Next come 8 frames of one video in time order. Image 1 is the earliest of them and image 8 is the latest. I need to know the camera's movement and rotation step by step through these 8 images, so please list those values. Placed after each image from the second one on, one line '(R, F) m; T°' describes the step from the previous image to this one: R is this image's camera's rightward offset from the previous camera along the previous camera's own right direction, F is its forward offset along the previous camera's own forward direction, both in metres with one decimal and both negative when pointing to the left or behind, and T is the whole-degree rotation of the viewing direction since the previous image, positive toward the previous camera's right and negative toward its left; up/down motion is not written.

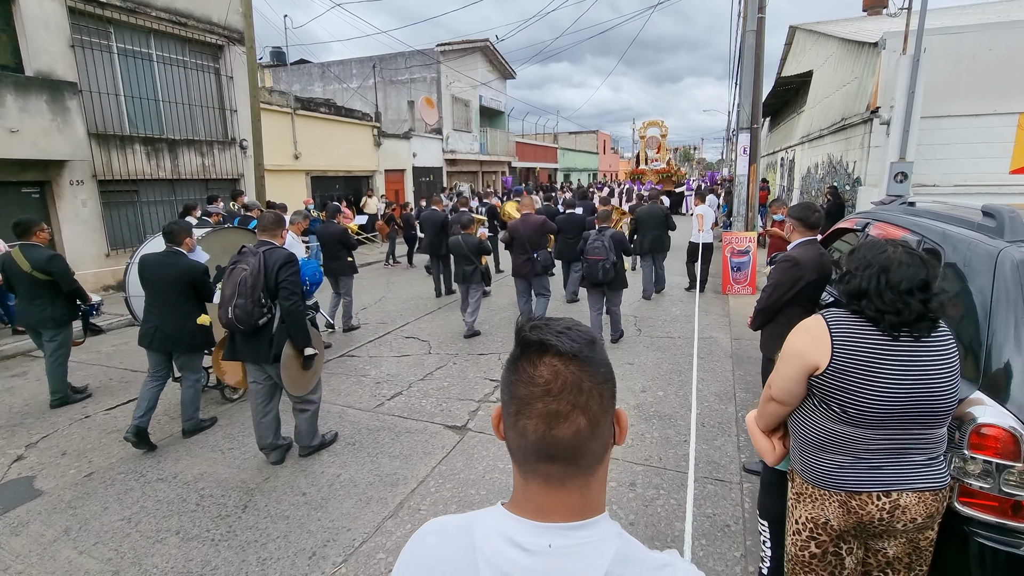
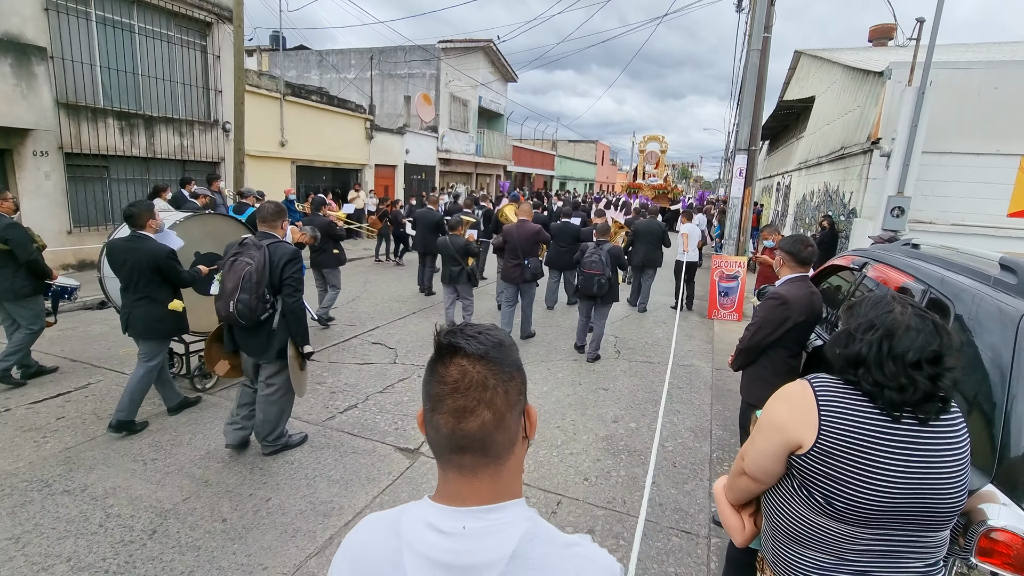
(+0.2, +0.3) m; +1°
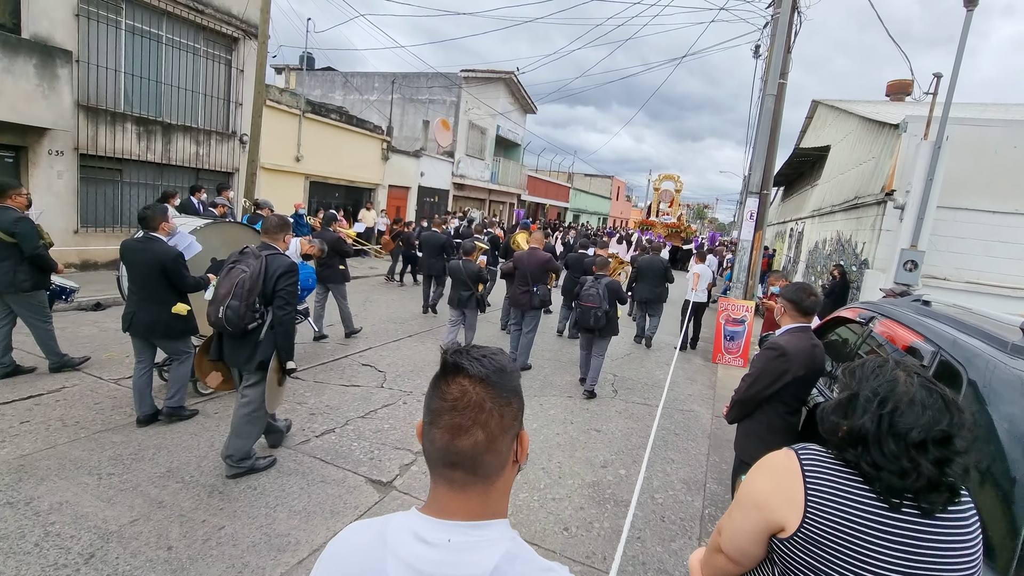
(+0.1, +0.2) m; -1°
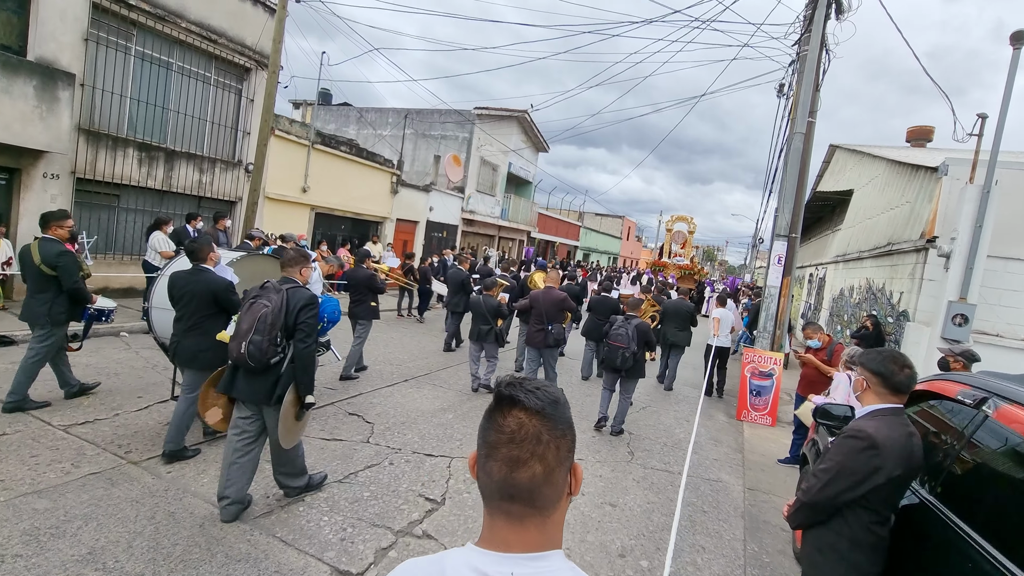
(0.0, +0.6) m; -1°
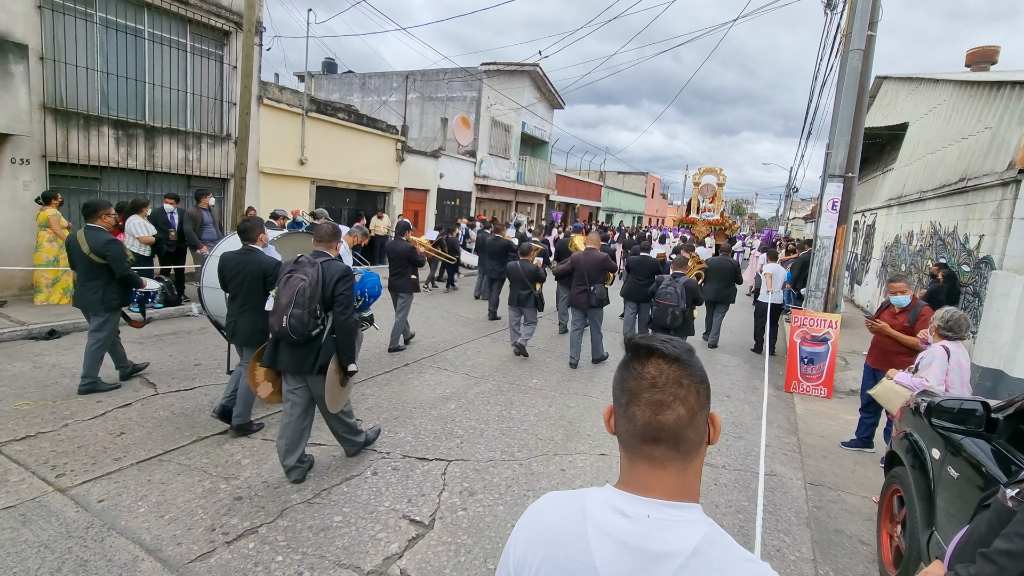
(+0.2, +0.9) m; -3°
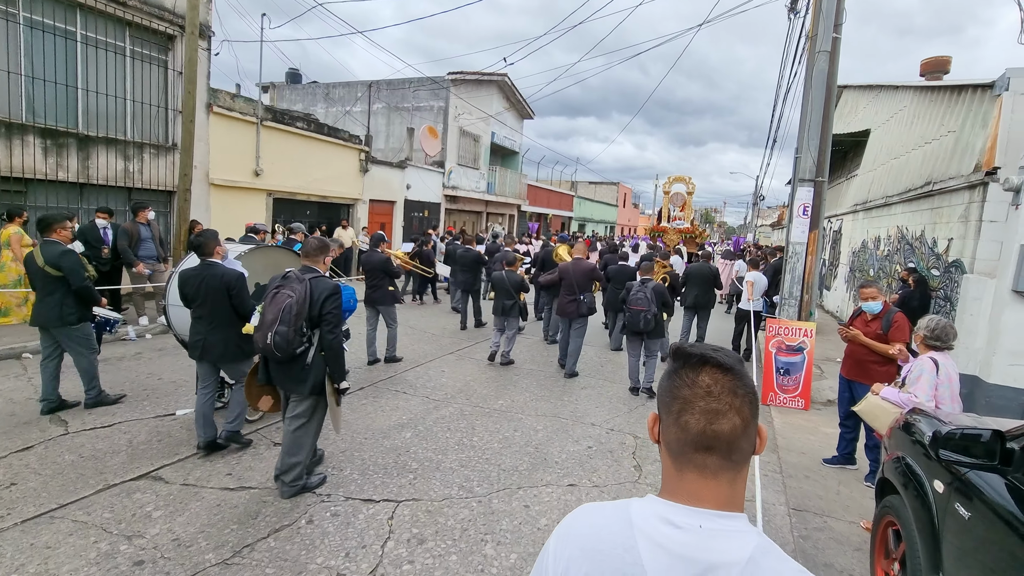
(+0.2, +0.4) m; +3°
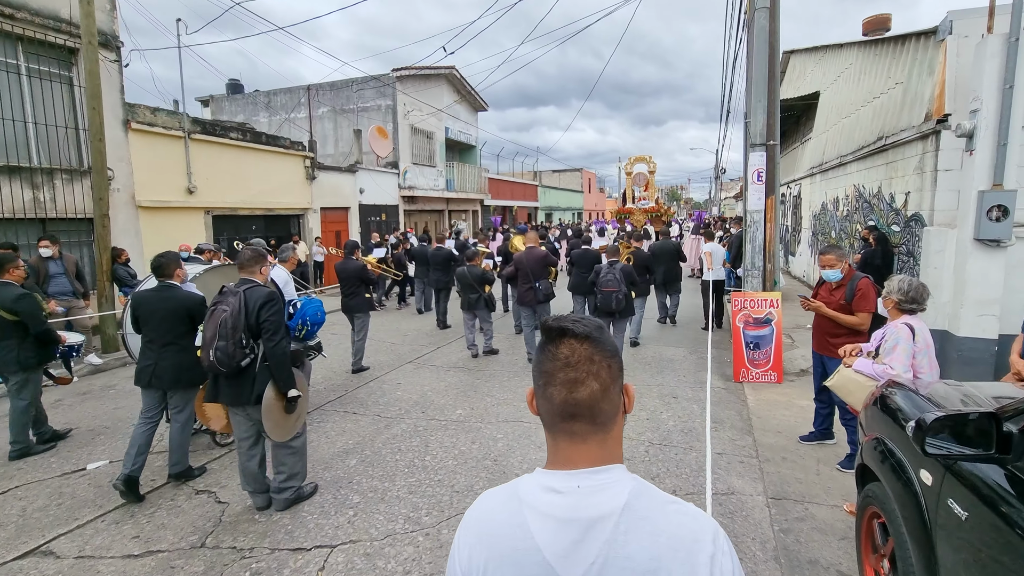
(+0.3, +0.4) m; +3°
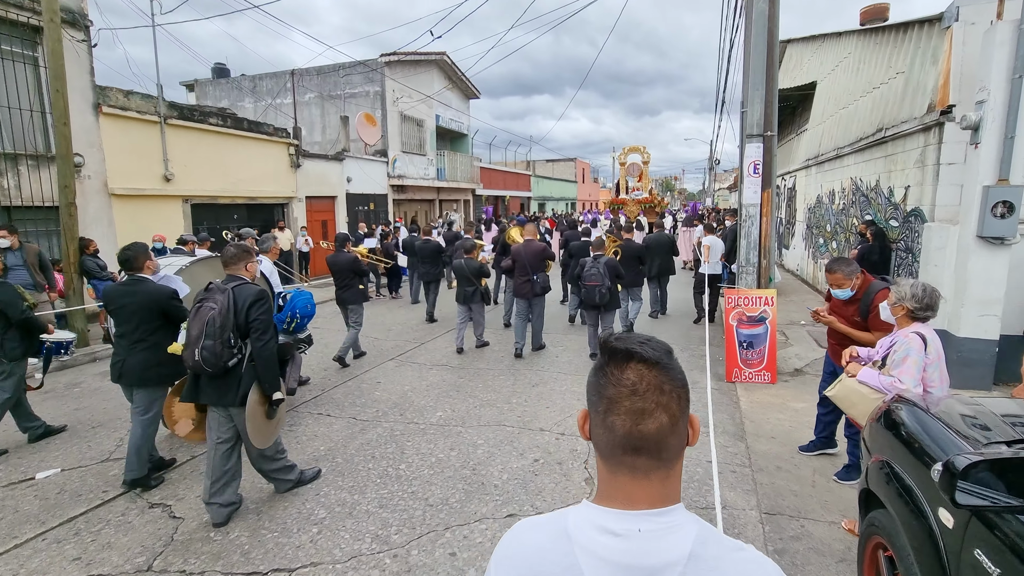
(+0.1, +0.3) m; +1°
